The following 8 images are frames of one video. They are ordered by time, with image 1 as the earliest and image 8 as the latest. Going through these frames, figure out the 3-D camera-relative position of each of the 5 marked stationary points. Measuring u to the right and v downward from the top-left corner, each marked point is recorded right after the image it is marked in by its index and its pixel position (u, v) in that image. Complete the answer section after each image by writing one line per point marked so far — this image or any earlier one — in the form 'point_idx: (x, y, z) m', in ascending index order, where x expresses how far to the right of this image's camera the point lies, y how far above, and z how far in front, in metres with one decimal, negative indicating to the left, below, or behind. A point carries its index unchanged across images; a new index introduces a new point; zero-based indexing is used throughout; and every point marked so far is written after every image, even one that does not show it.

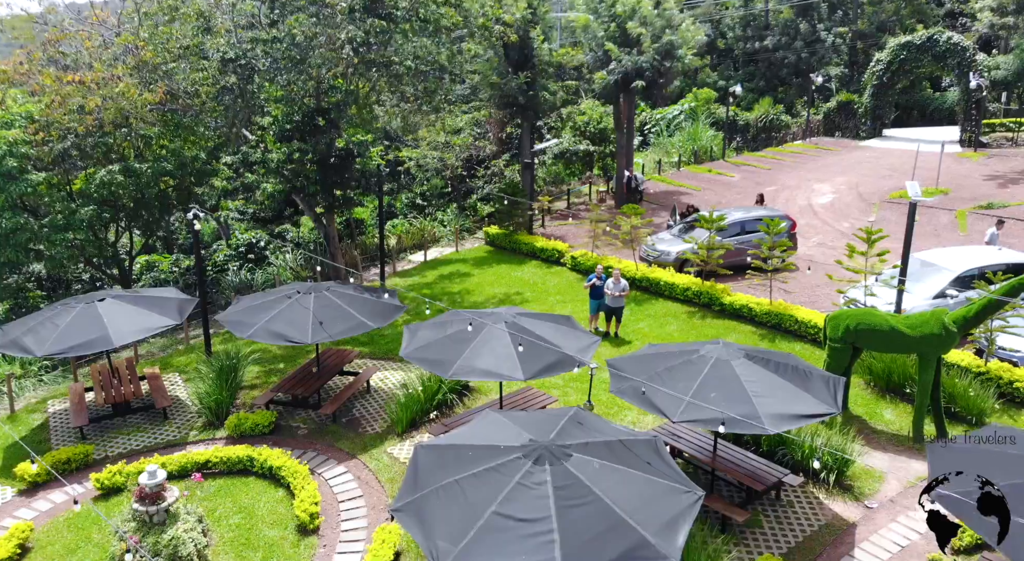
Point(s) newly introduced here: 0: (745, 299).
0: (+4.8, -0.4, +15.9) m
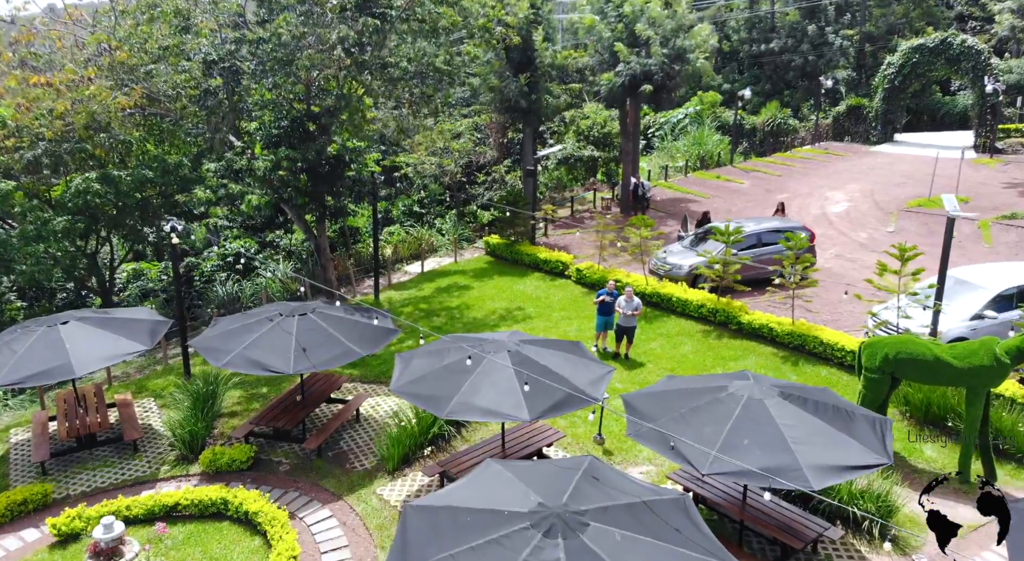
0: (+4.9, -0.7, +14.8) m
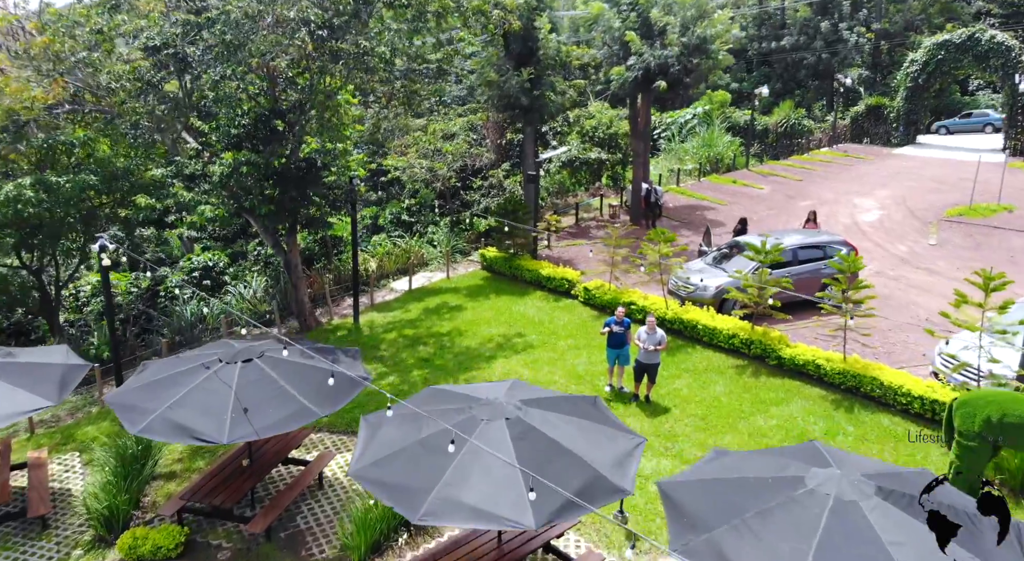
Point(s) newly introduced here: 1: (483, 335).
0: (+4.9, -1.2, +12.5) m
1: (-0.6, -1.1, +15.2) m
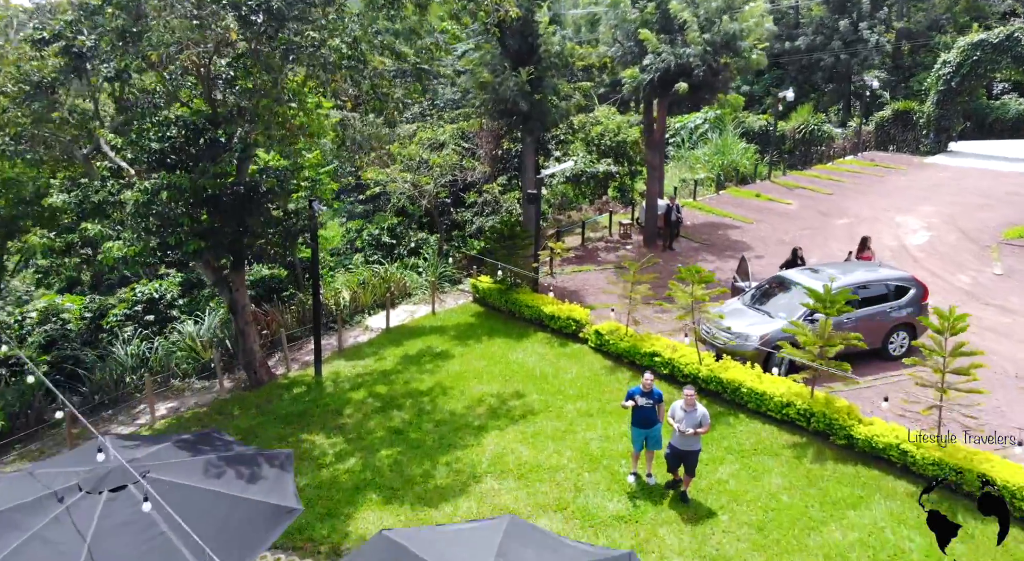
0: (+4.8, -1.9, +9.7) m
1: (-0.6, -1.8, +12.4) m
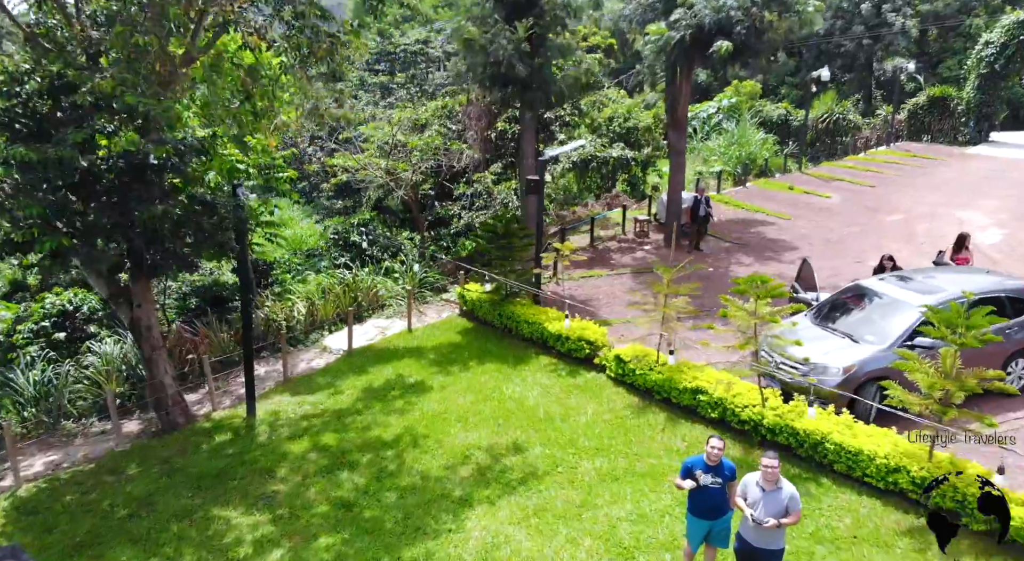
0: (+4.8, -2.1, +6.5) m
1: (-0.7, -2.0, +9.2) m
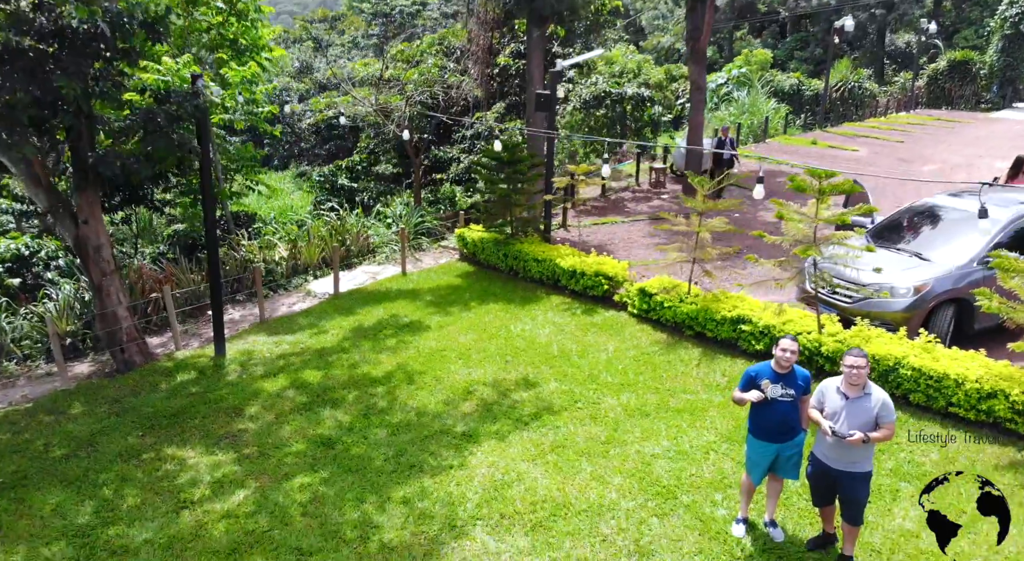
0: (+4.9, -1.1, +5.2) m
1: (-0.6, -1.0, +7.8) m
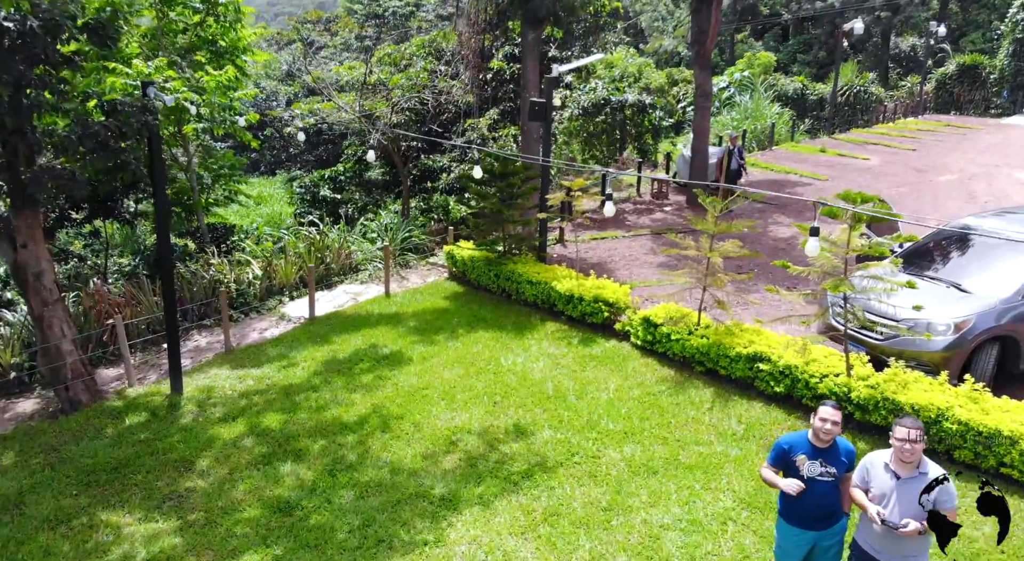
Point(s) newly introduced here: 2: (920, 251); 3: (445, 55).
0: (+4.8, -1.5, +4.3) m
1: (-0.7, -1.3, +7.0) m
2: (+4.3, +0.3, +7.9) m
3: (-1.3, +4.1, +13.8) m
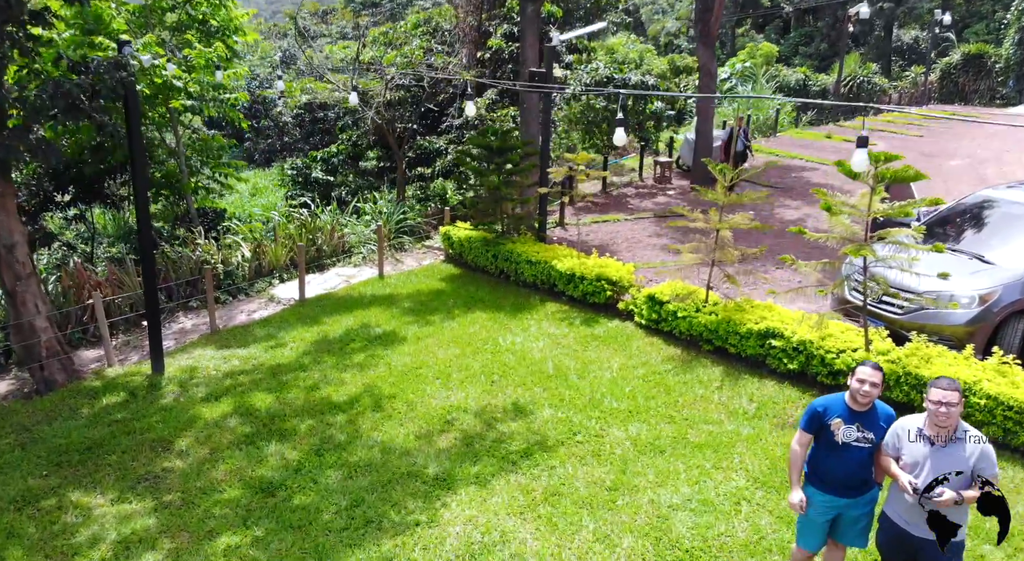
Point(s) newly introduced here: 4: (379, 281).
0: (+4.8, -1.2, +4.0) m
1: (-0.7, -1.1, +6.6) m
2: (+4.2, +0.6, +7.5) m
3: (-1.3, +4.3, +13.4) m
4: (-1.8, 0.0, +10.3) m
